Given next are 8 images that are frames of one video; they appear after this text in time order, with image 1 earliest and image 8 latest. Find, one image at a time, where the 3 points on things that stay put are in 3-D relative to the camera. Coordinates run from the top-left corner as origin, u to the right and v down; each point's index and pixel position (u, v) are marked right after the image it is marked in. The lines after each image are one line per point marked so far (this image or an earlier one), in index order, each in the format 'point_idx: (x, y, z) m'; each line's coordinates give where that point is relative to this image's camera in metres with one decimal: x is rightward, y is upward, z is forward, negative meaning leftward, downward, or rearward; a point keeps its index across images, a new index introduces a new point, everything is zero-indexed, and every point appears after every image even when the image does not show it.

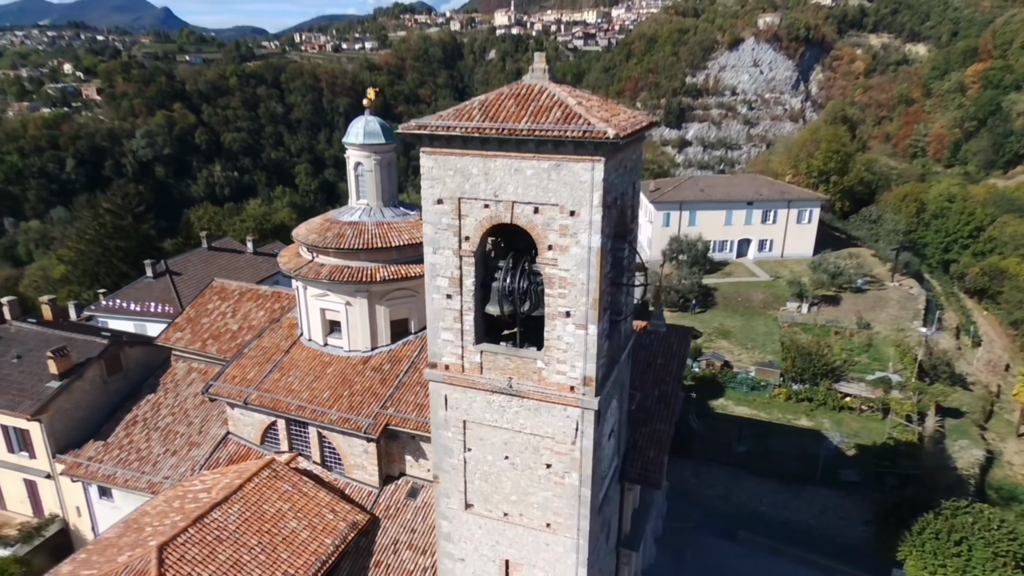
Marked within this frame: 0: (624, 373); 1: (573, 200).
0: (+2.5, -1.9, +14.2) m
1: (+1.0, +1.5, +10.6) m
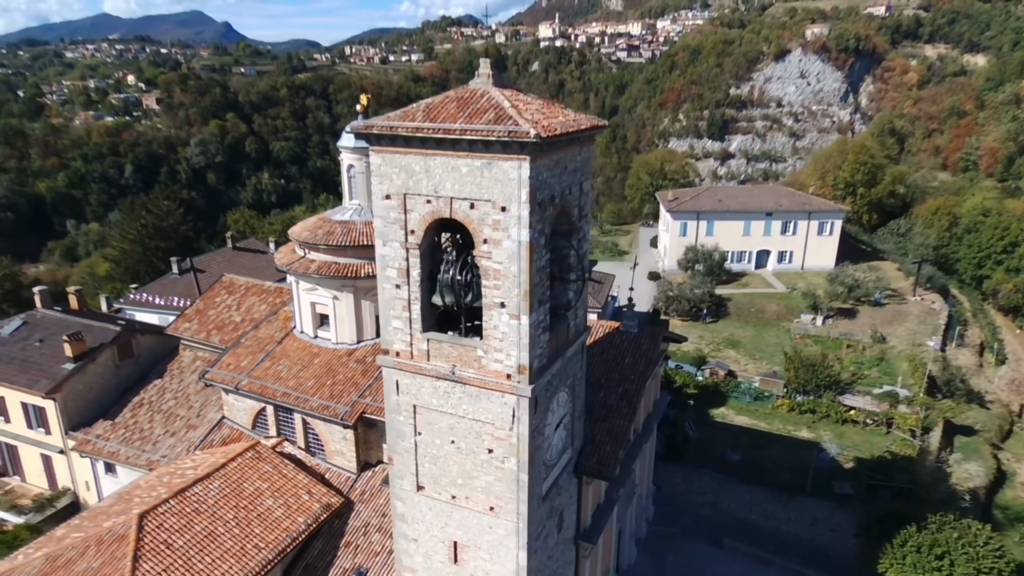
0: (+1.5, -1.9, +14.8) m
1: (-0.1, +1.7, +11.3) m
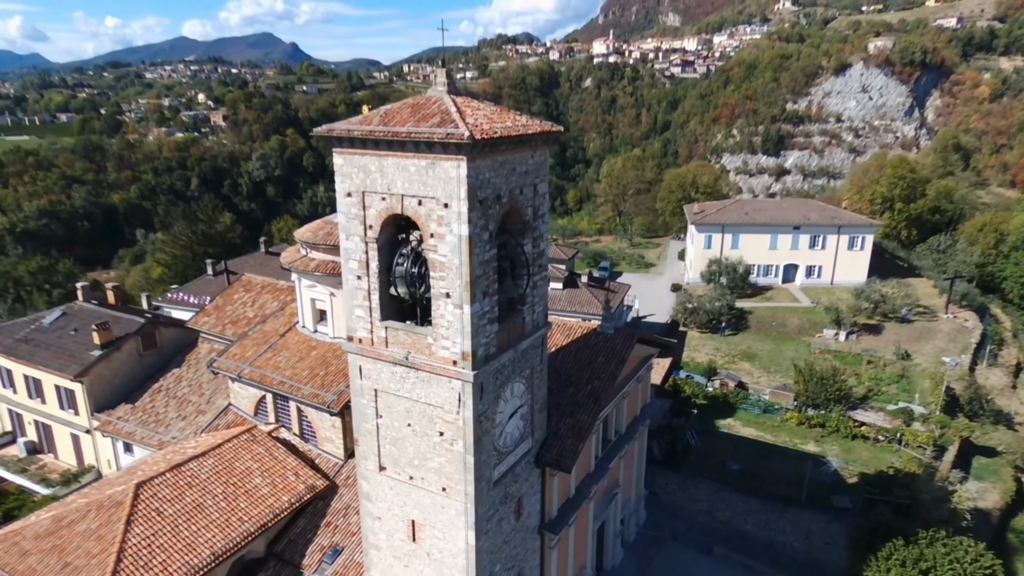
0: (+0.5, -1.8, +15.5) m
1: (-1.3, +1.9, +12.3) m
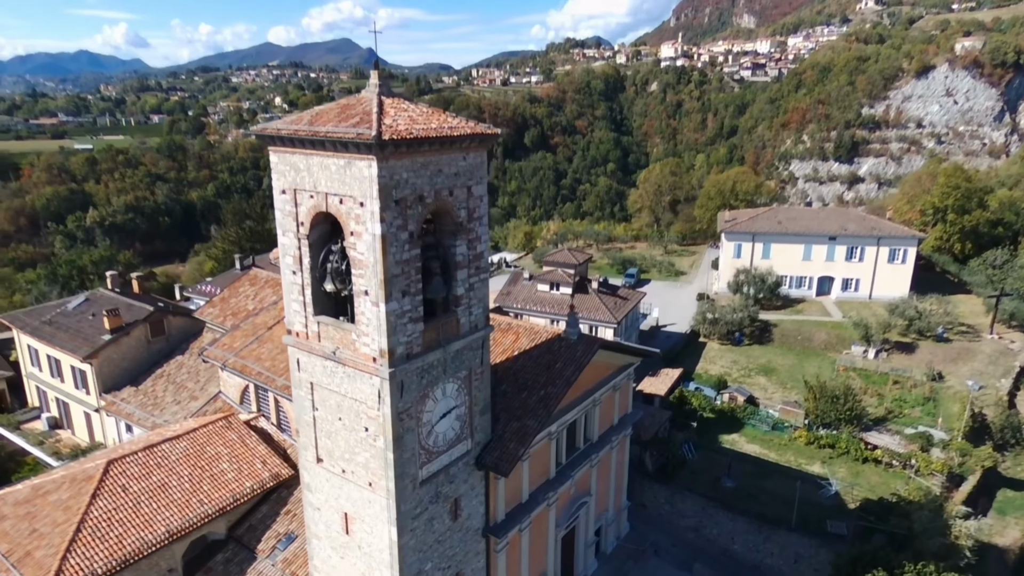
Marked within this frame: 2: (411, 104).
0: (-1.0, -1.8, +15.6) m
1: (-3.0, +1.9, +12.6) m
2: (-2.3, +4.0, +13.8) m
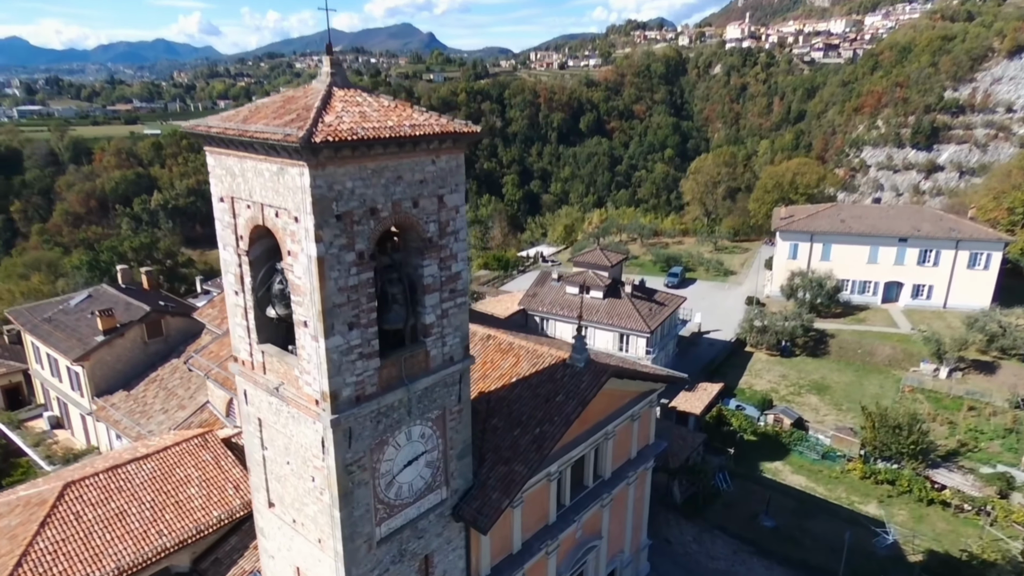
0: (-1.4, -2.3, +13.2) m
1: (-3.6, +1.4, +10.4) m
2: (-2.7, +3.5, +11.5) m
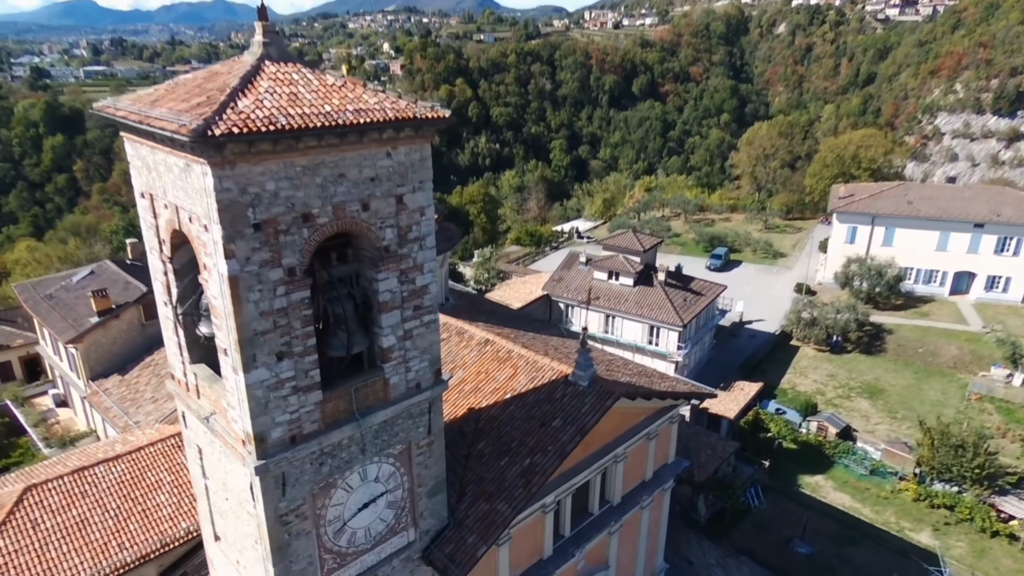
0: (-1.8, -2.6, +11.3) m
1: (-4.1, +1.0, +8.4) m
2: (-3.1, +3.1, +9.3) m
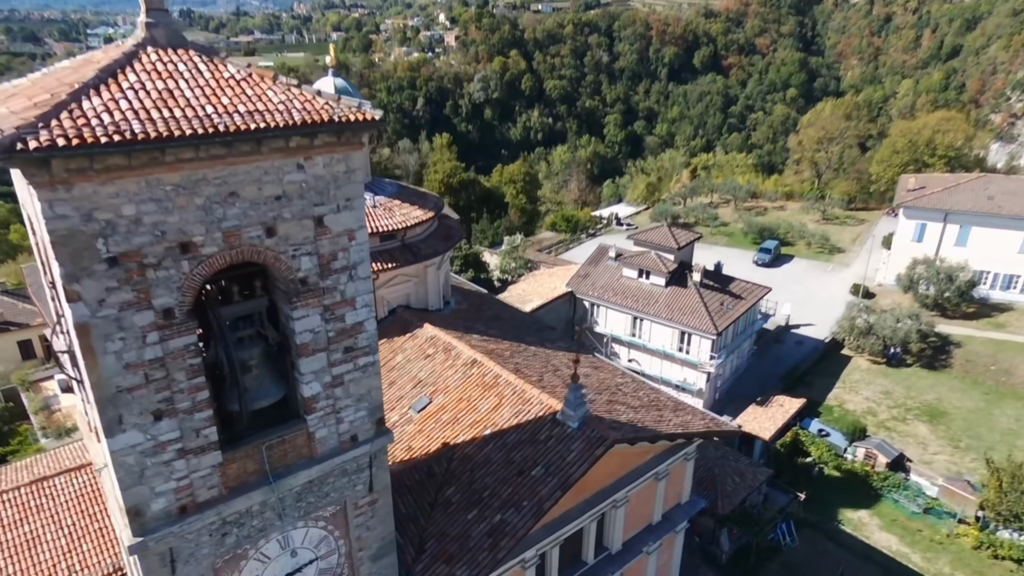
0: (-2.5, -3.1, +9.5) m
1: (-5.0, +0.5, +6.7) m
2: (-3.8, +2.6, +7.4) m
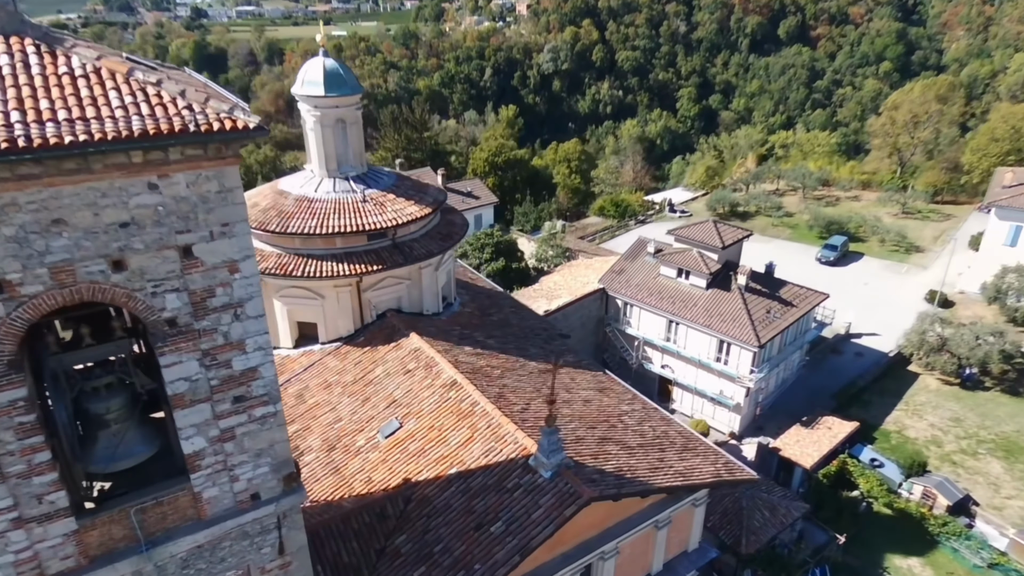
0: (-3.4, -3.5, +8.2) m
1: (-6.0, +0.1, +5.4) m
2: (-4.7, +2.2, +6.0) m
